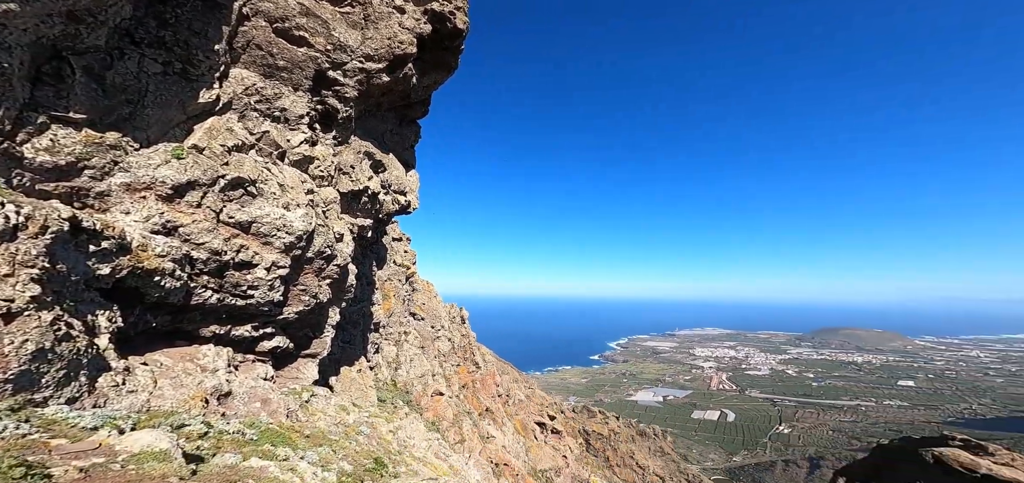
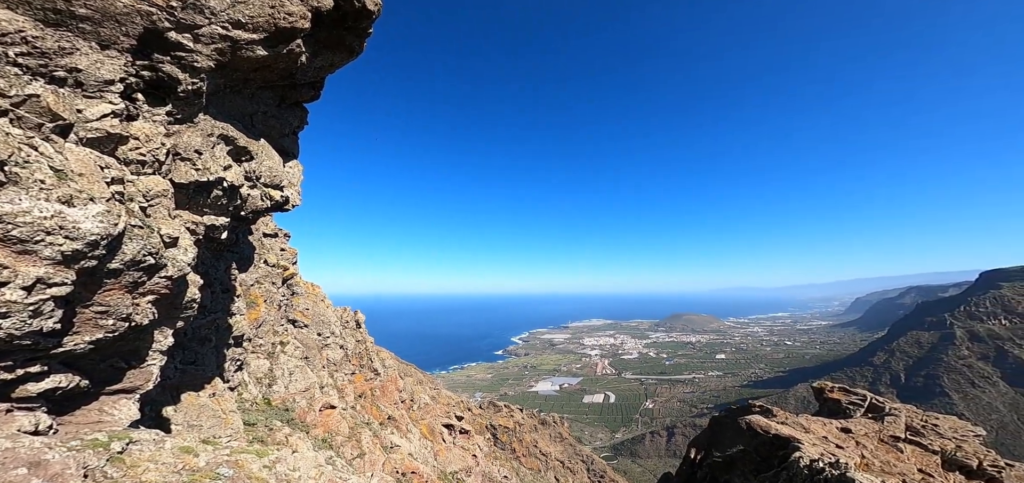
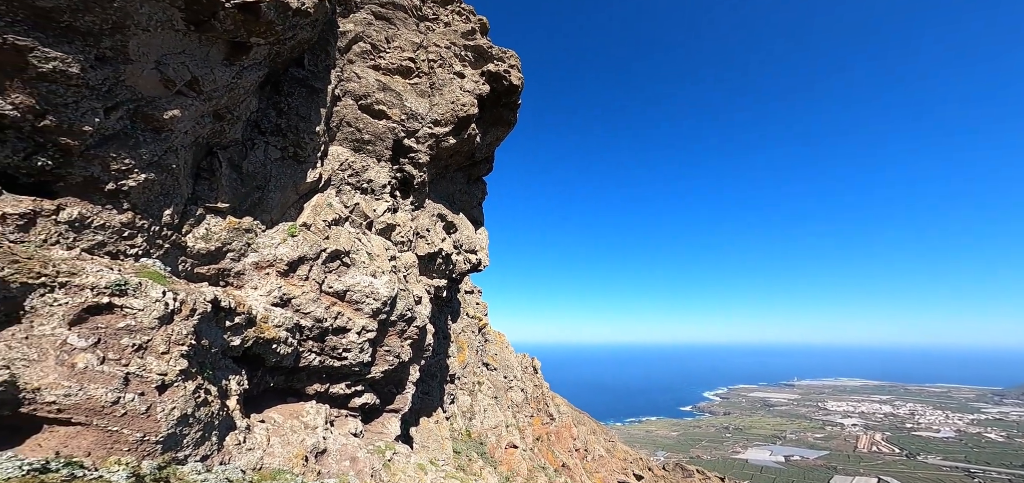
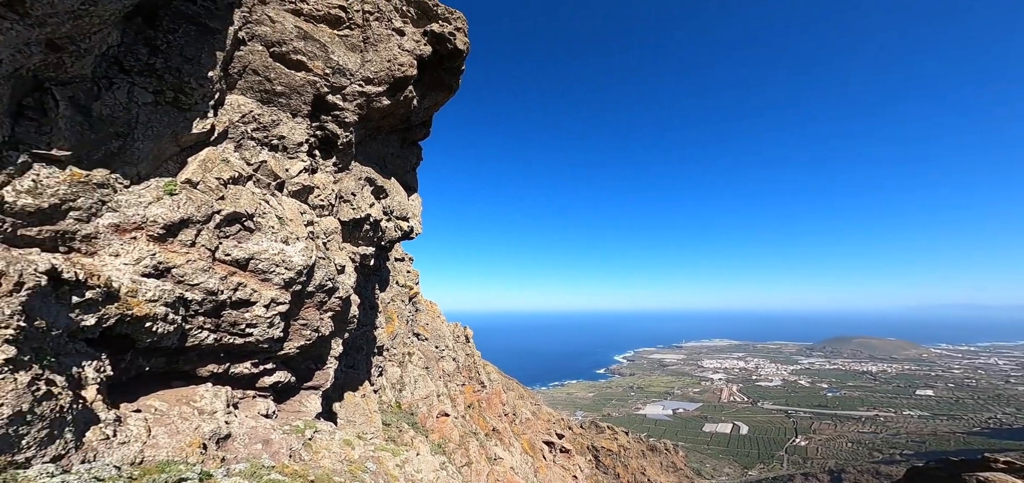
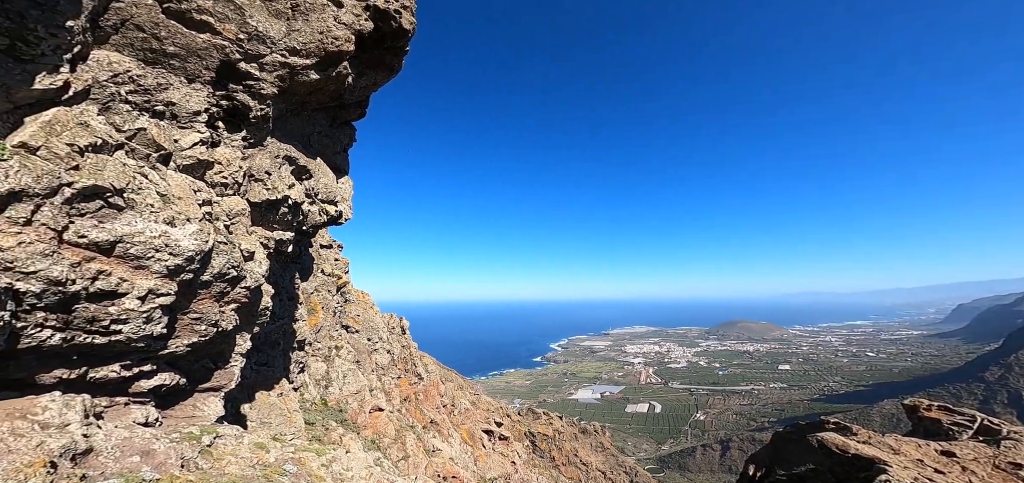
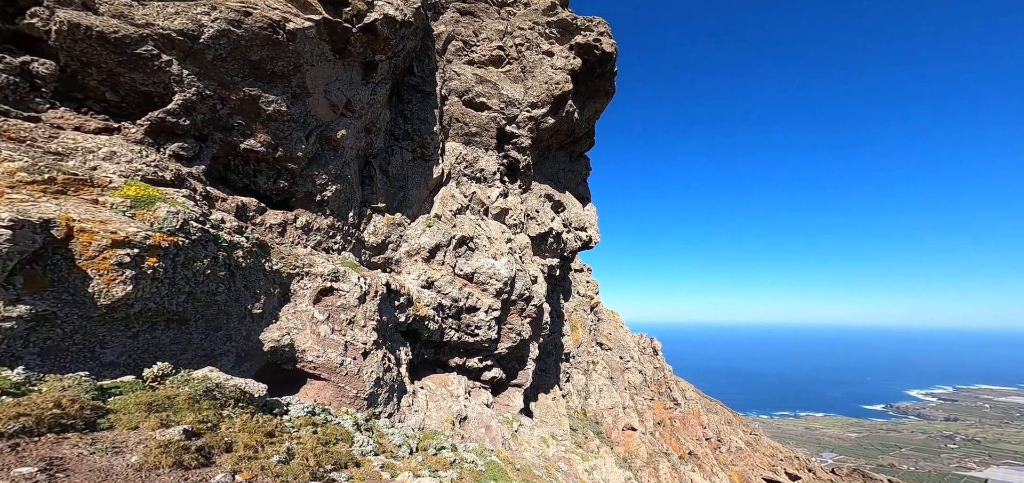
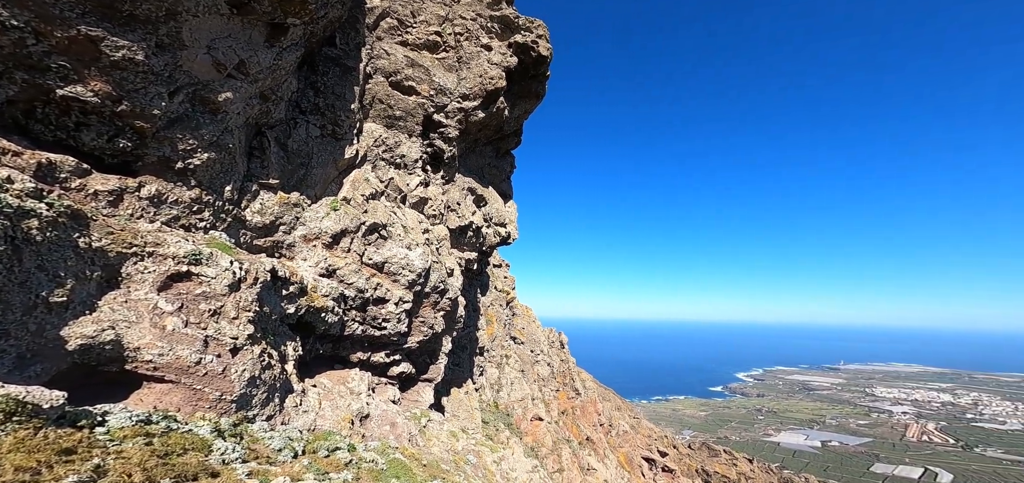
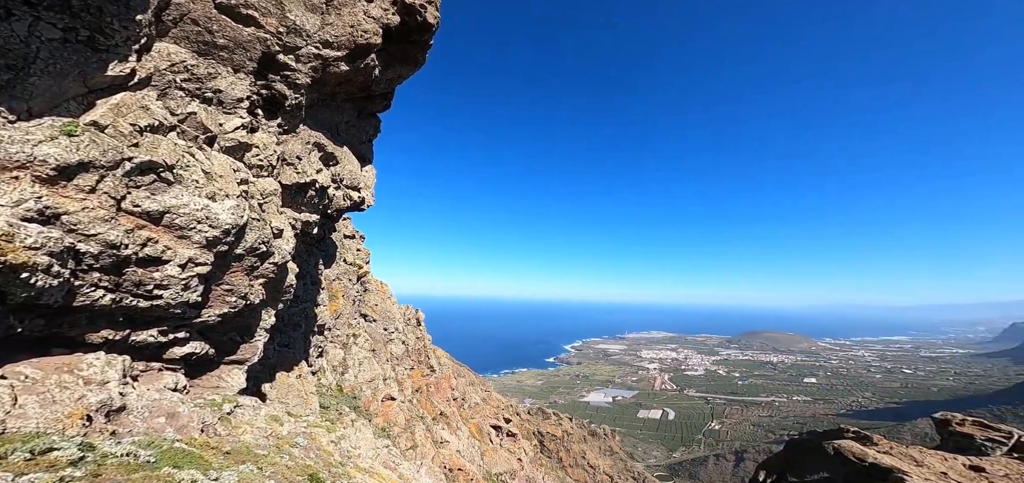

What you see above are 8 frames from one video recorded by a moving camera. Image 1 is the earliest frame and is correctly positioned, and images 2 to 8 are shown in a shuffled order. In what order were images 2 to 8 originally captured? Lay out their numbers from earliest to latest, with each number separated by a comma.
8, 2, 5, 4, 3, 6, 7
